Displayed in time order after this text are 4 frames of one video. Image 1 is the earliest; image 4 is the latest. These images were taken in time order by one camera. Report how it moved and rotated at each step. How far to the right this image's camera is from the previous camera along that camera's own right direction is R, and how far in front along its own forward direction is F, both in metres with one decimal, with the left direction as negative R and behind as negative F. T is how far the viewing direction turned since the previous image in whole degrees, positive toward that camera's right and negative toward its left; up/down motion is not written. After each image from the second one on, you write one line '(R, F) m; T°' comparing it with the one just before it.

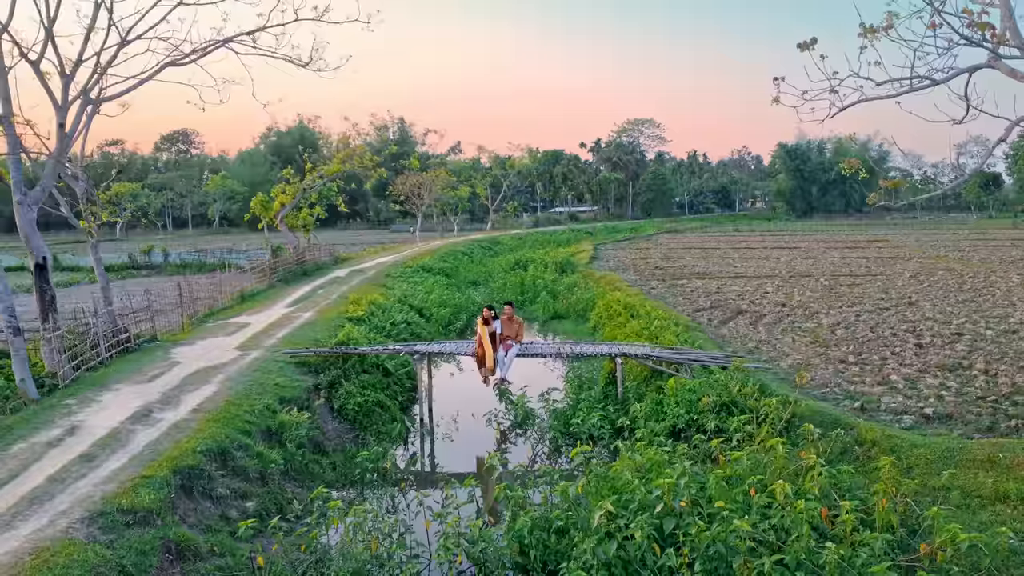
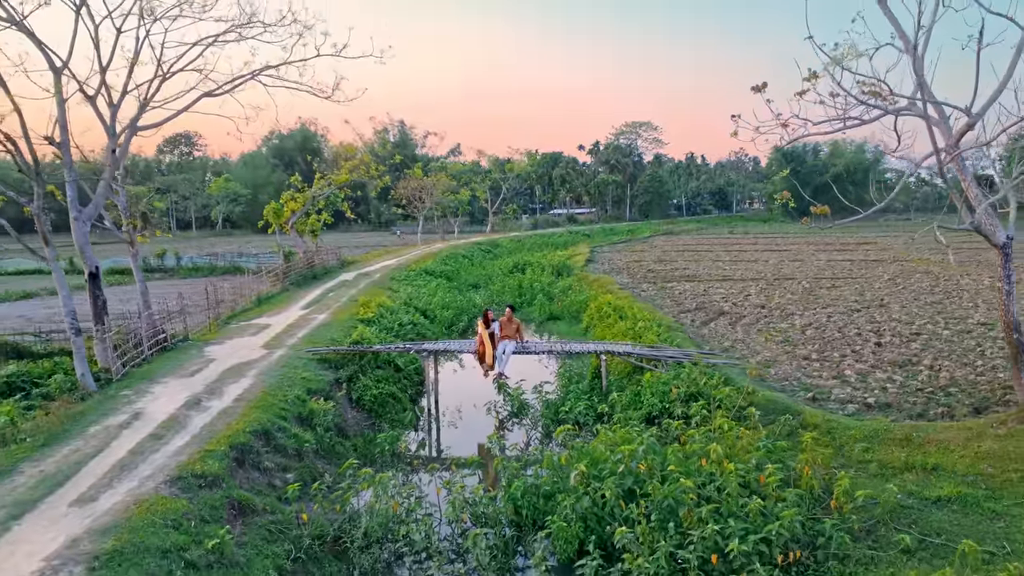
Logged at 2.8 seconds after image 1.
(0.0, -1.5) m; 0°
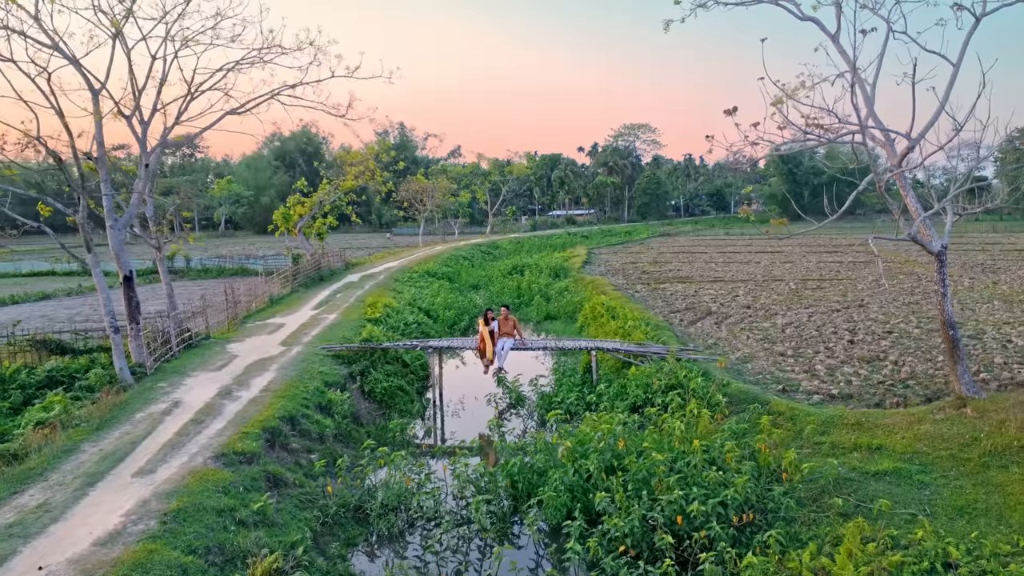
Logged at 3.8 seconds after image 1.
(0.0, -1.2) m; 0°
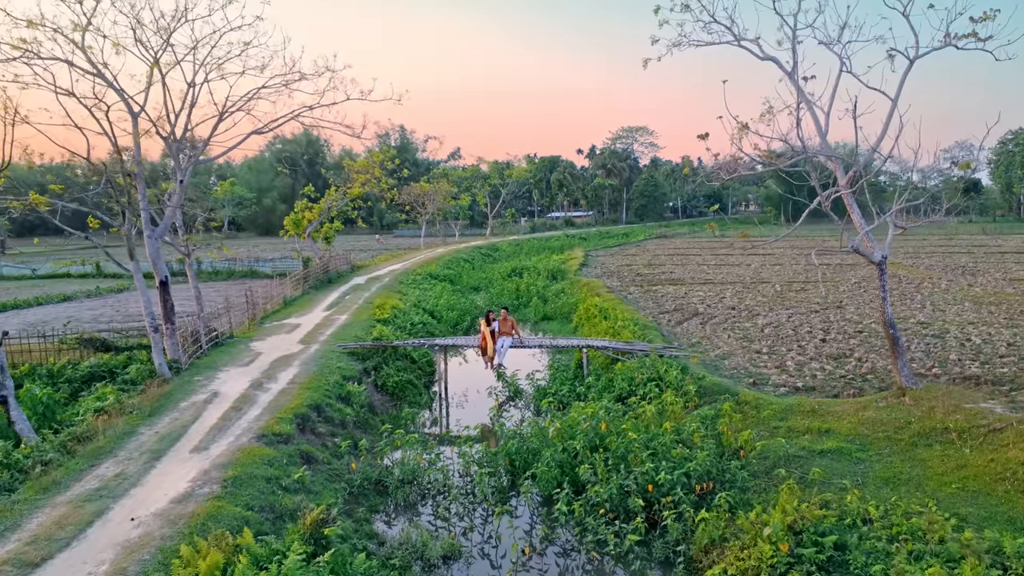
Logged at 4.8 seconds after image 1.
(0.0, -1.5) m; 0°
